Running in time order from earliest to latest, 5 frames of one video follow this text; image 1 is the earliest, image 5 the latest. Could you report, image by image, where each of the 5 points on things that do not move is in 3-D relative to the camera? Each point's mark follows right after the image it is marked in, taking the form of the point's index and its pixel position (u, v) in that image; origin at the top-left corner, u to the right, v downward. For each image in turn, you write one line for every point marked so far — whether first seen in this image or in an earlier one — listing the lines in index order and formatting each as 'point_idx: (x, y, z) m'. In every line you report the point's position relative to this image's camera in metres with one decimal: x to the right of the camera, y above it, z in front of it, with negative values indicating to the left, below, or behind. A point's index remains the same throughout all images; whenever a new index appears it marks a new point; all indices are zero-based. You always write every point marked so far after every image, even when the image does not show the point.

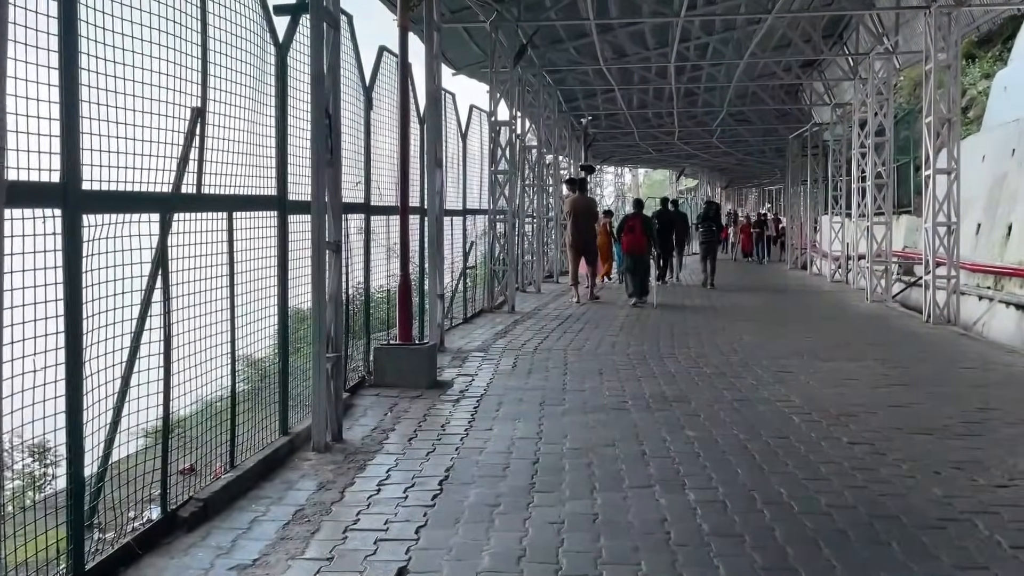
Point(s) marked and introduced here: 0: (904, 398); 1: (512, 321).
0: (+3.3, -0.9, +7.2) m
1: (0.0, -0.5, +12.5) m
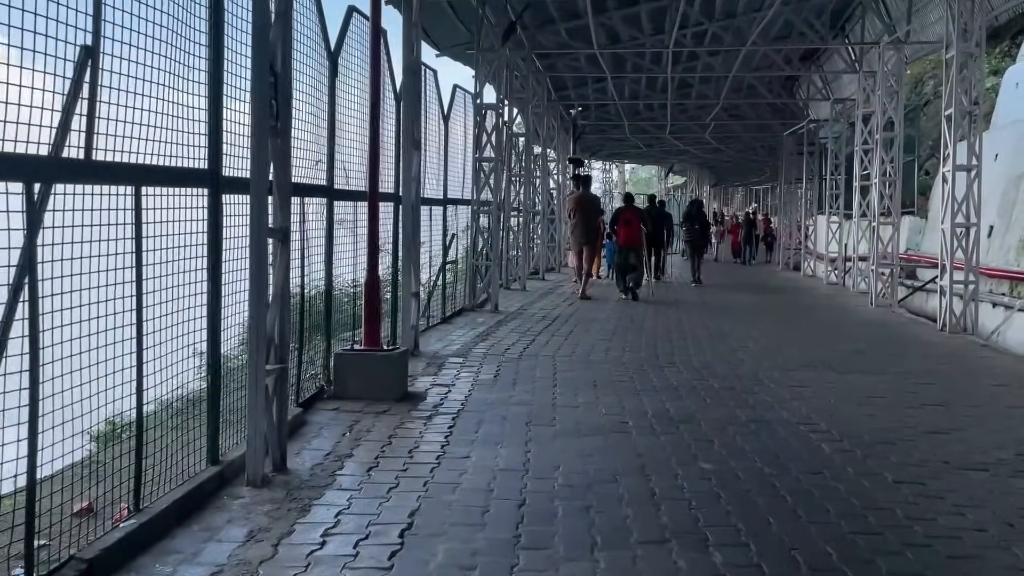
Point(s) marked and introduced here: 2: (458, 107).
0: (+3.2, -1.0, +6.2) m
1: (-0.2, -0.5, +11.5) m
2: (-0.8, +2.6, +12.0) m
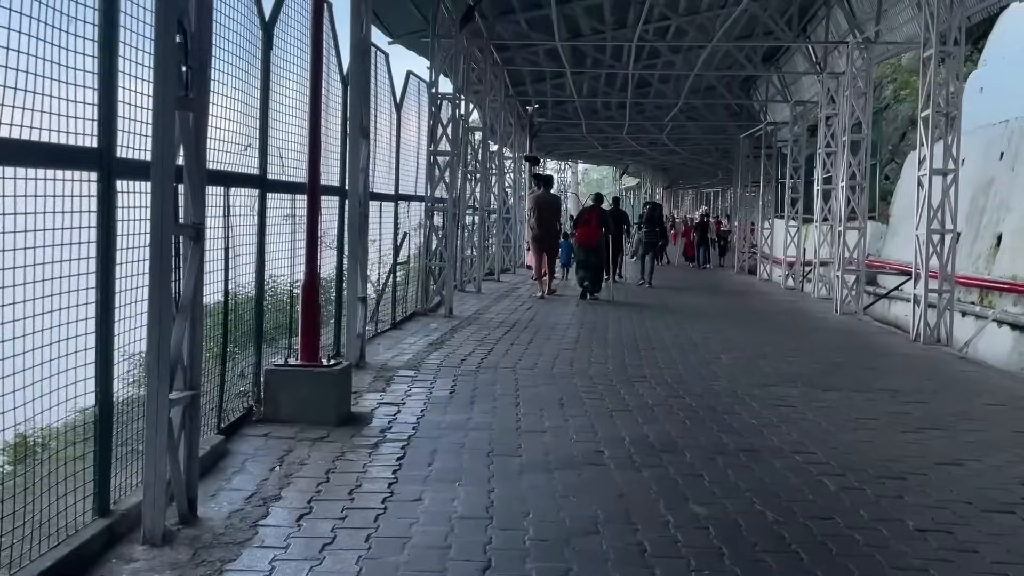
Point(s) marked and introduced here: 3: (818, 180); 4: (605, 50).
0: (+2.9, -1.1, +5.6) m
1: (-0.8, -0.5, +10.7) m
2: (-1.3, +2.6, +11.2) m
3: (+6.5, +2.3, +18.0) m
4: (+2.0, +5.2, +18.5) m
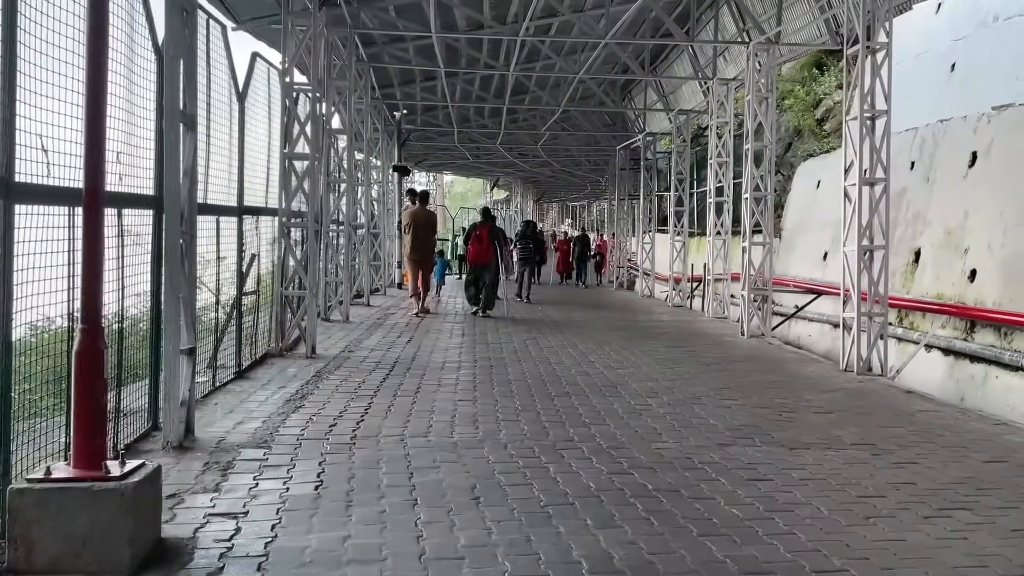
0: (+2.4, -1.3, +4.2) m
1: (-2.0, -0.9, +8.6) m
2: (-2.7, +2.2, +9.0) m
3: (+4.0, +1.9, +17.0) m
4: (-0.6, +4.8, +16.9) m
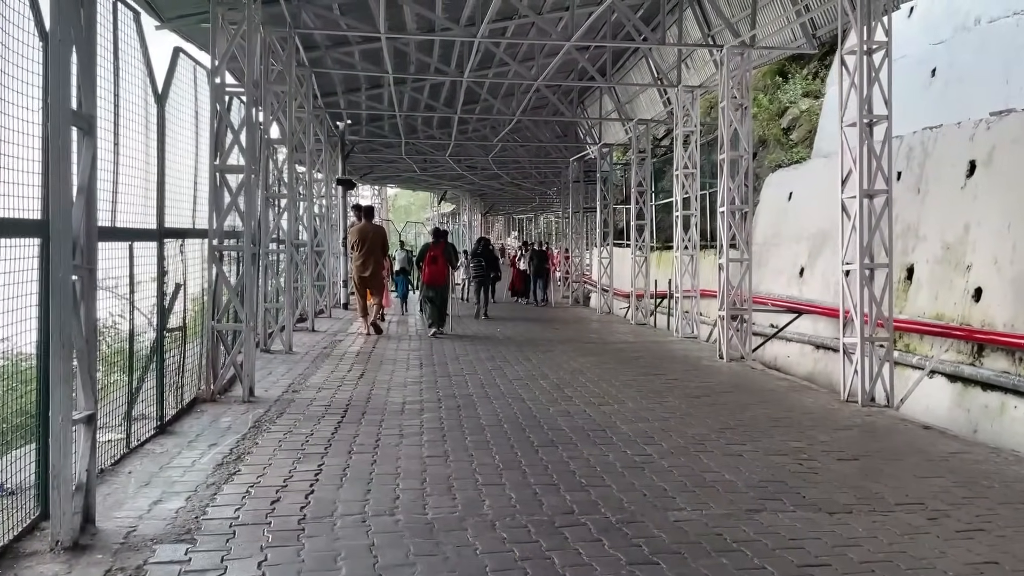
0: (+2.5, -1.5, +3.2) m
1: (-2.3, -1.2, +7.3) m
2: (-3.0, +1.9, +7.7) m
3: (+3.1, +1.6, +16.2) m
4: (-1.4, +4.4, +15.7) m
